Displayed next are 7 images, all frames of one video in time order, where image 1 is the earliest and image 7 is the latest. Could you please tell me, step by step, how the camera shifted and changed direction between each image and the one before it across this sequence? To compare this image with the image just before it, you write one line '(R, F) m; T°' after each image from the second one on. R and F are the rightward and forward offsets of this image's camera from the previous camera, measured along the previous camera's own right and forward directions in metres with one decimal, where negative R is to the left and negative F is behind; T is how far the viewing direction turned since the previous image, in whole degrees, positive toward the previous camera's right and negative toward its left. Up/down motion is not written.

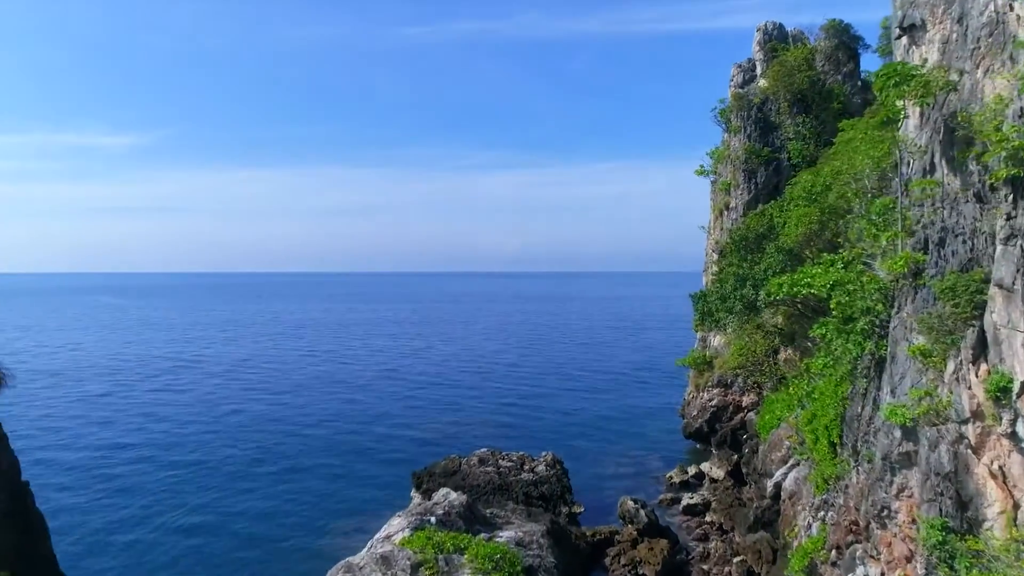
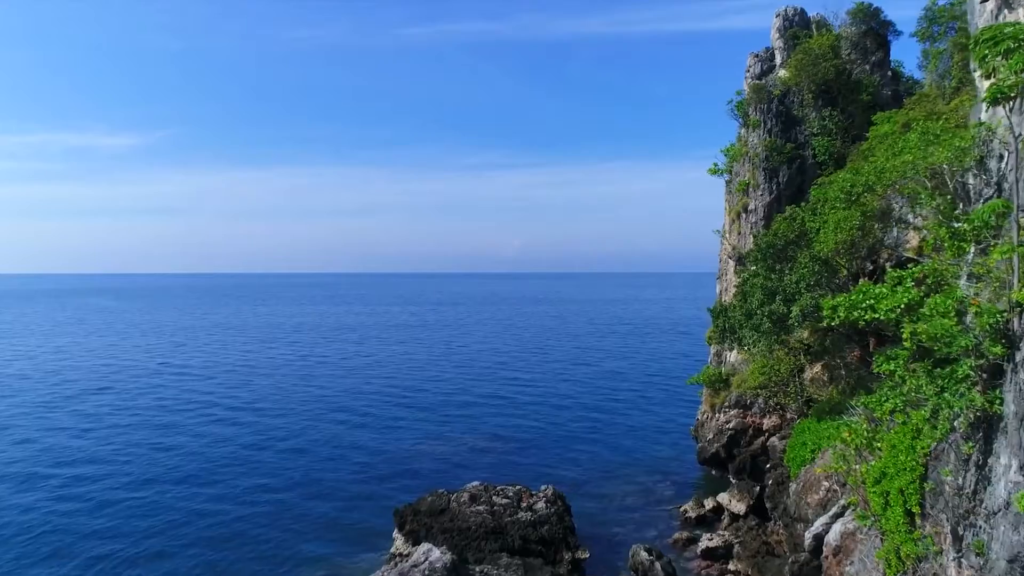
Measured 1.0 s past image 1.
(+0.2, +2.9) m; 0°
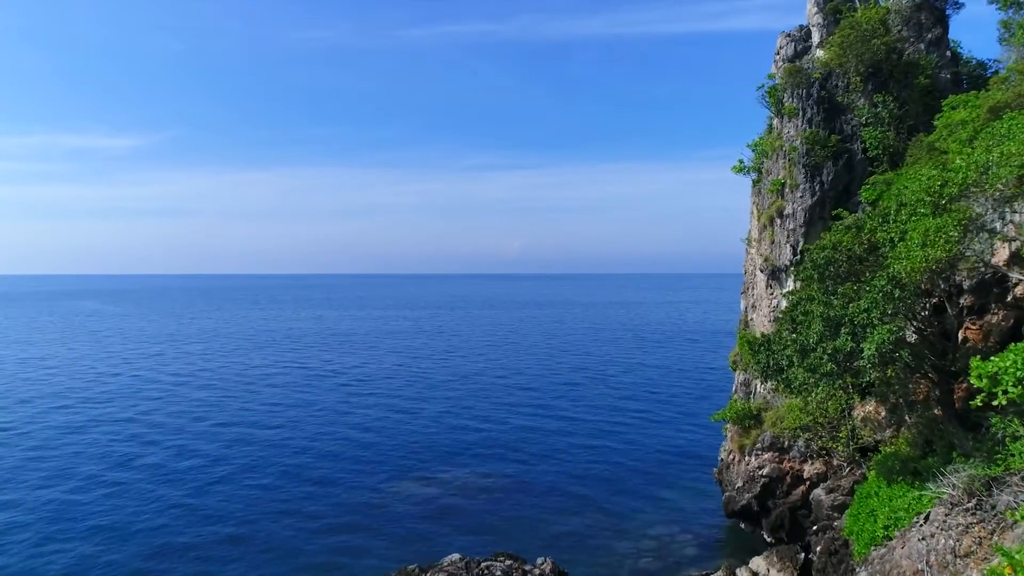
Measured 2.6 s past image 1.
(+0.4, +4.6) m; 0°
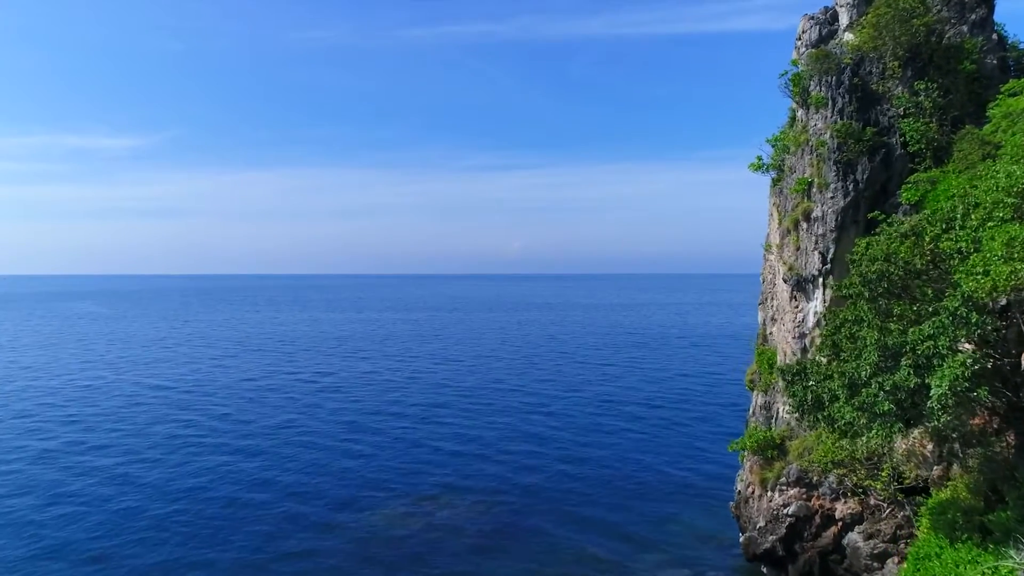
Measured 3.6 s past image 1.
(+0.3, +2.8) m; 0°
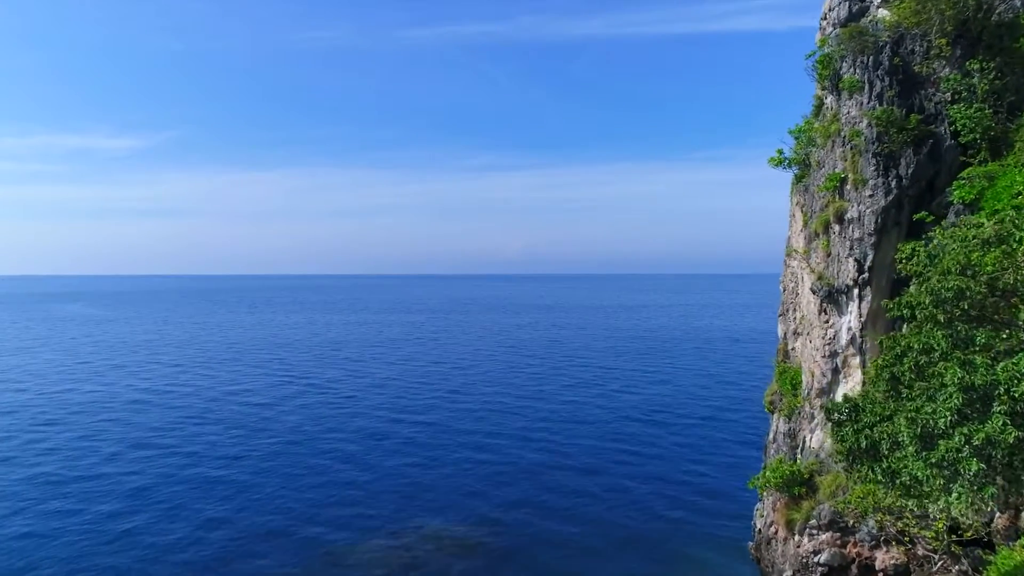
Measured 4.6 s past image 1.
(+0.4, +2.9) m; 0°
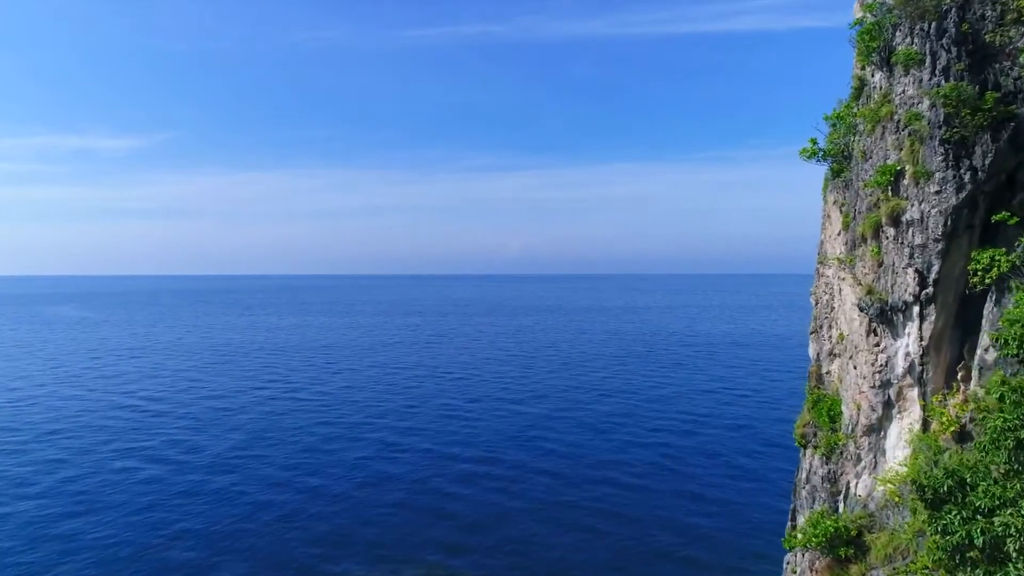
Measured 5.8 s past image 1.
(+0.4, +3.4) m; 0°
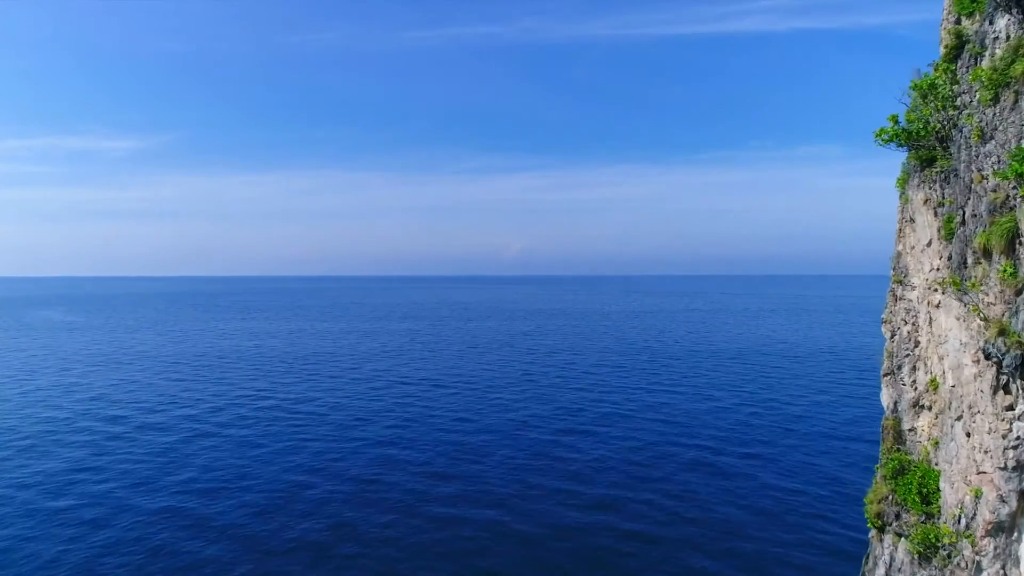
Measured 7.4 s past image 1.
(+0.6, +5.0) m; 0°
